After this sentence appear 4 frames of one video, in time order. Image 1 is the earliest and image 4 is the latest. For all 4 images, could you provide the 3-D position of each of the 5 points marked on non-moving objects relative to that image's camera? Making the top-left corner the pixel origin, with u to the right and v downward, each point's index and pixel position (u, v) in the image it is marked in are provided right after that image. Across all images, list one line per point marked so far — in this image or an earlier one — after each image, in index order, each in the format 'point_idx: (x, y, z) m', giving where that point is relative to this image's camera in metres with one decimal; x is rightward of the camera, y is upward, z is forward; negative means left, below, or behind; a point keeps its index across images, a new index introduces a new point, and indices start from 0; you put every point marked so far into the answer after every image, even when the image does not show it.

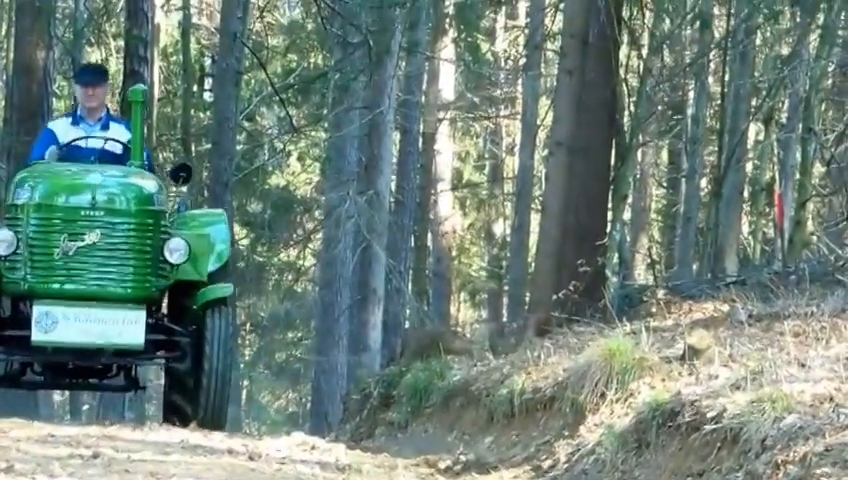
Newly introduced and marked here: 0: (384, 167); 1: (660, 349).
0: (-0.5, +0.9, +17.3) m
1: (+1.5, -0.7, +9.2) m
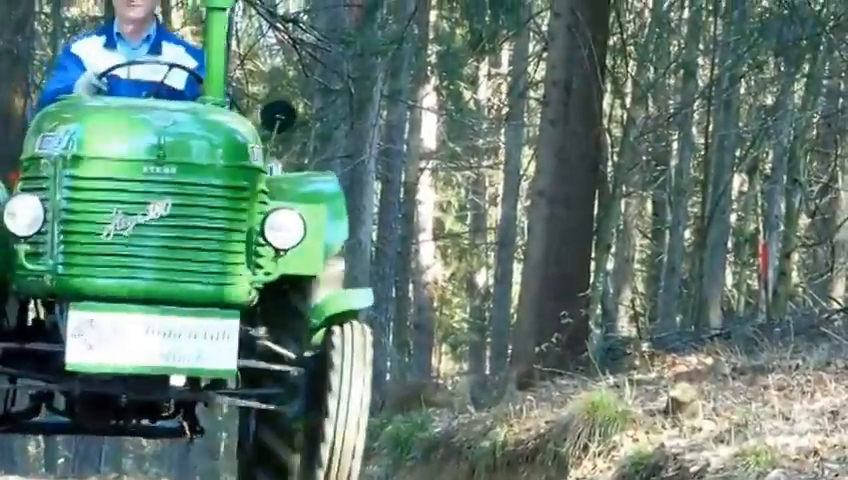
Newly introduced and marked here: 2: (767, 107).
0: (-0.7, +0.3, +17.2) m
1: (+1.4, -1.0, +9.1) m
2: (+4.2, +1.6, +18.4) m
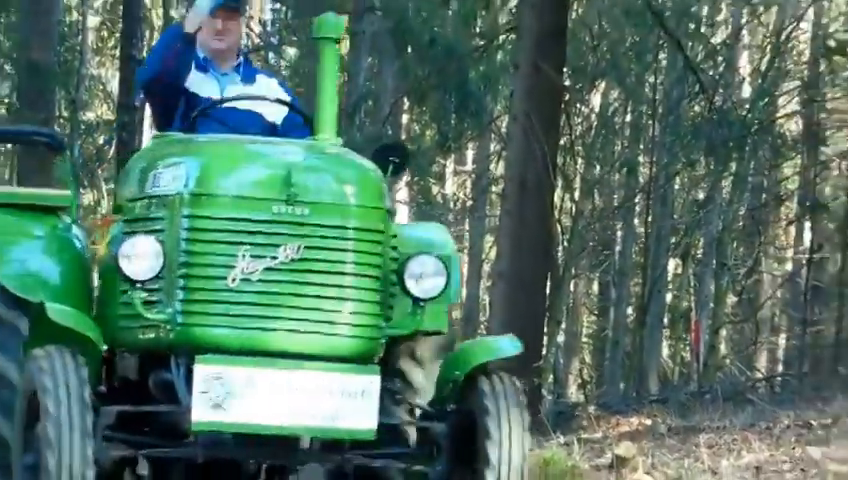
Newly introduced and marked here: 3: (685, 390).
0: (-1.0, -0.7, +18.8) m
1: (+1.2, -1.6, +10.7) m
2: (+3.9, +0.6, +20.1) m
3: (+2.4, -1.4, +13.7) m
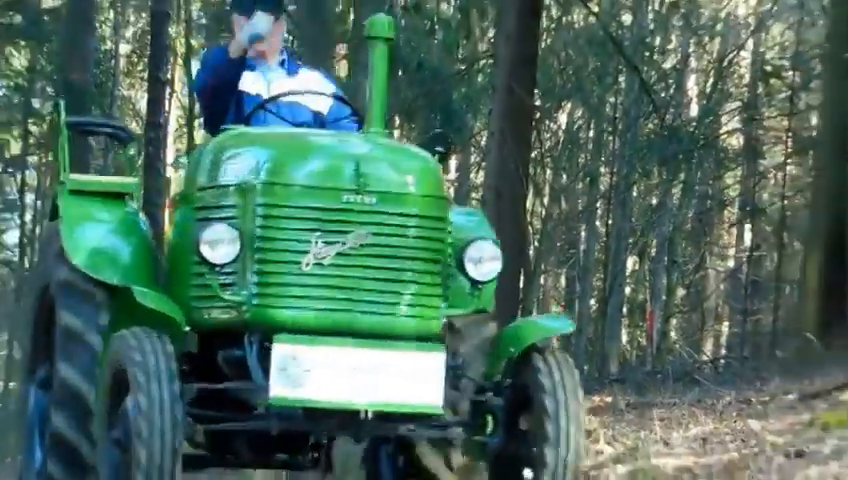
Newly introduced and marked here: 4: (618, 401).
0: (-1.2, -0.7, +20.8) m
1: (+1.1, -1.5, +12.7) m
2: (+3.7, +0.6, +22.2) m
3: (+2.3, -1.4, +15.7) m
4: (+1.7, -1.4, +13.7) m
